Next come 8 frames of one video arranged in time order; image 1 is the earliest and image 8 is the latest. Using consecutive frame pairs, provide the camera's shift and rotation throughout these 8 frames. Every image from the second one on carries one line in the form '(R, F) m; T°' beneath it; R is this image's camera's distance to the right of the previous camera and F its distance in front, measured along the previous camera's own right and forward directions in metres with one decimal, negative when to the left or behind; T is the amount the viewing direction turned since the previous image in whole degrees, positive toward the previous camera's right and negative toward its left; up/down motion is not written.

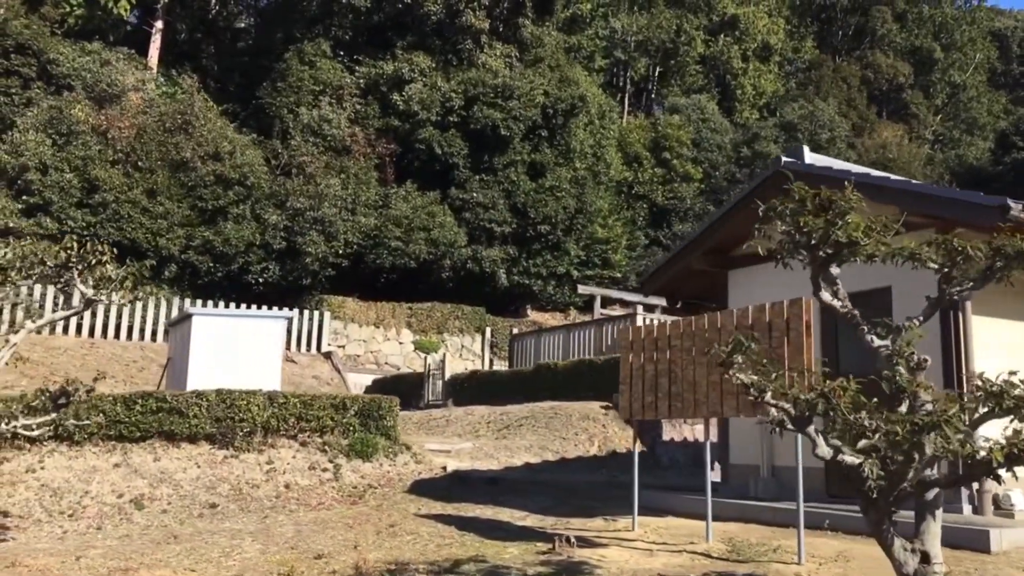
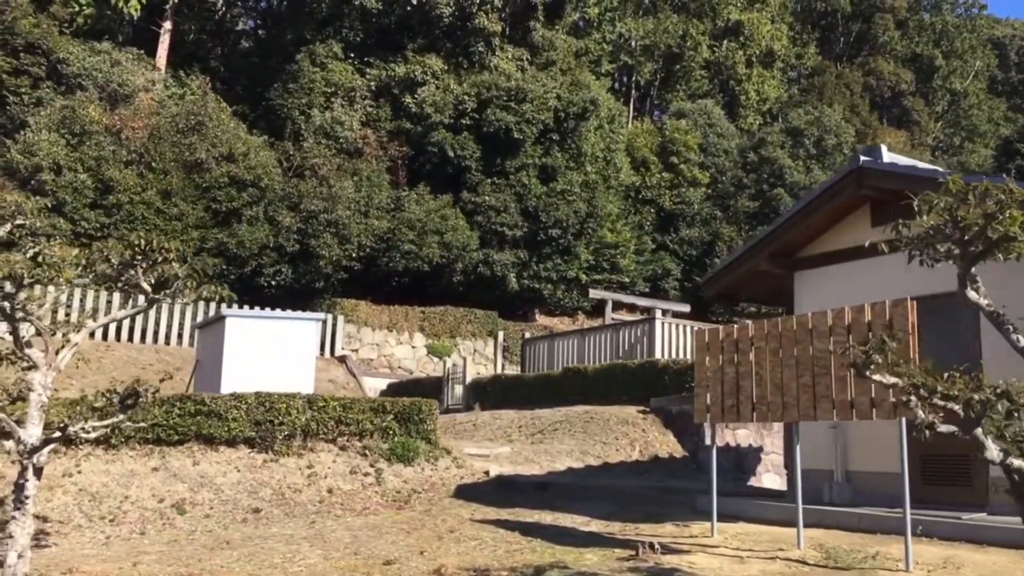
(-0.6, +0.1) m; +1°
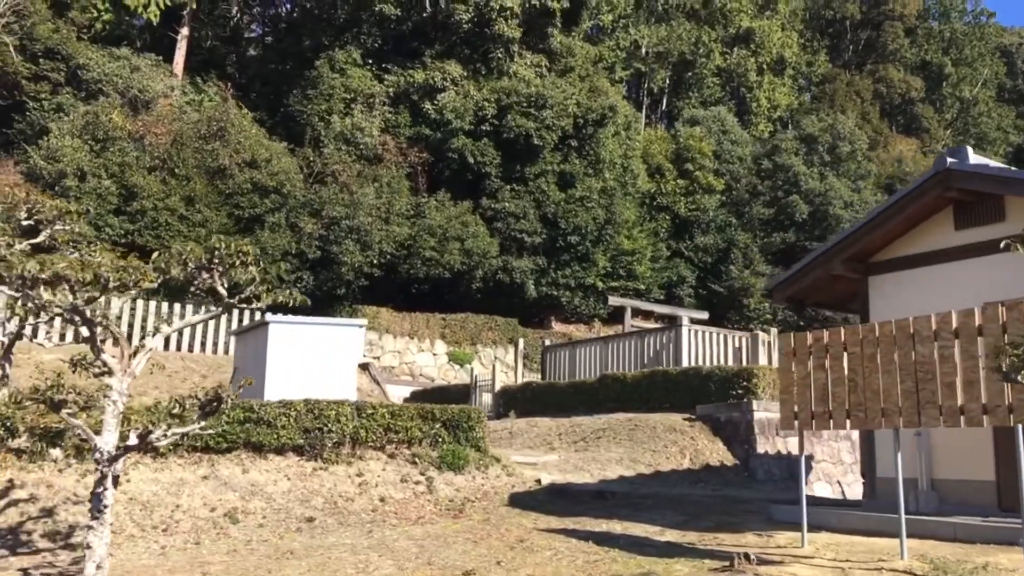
(-0.6, +0.1) m; 0°
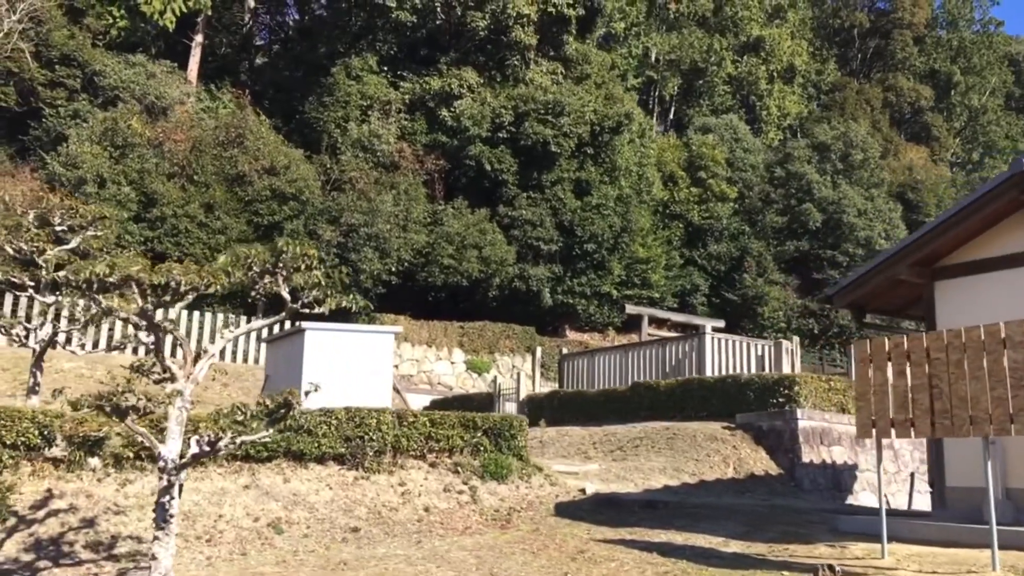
(-0.5, +0.1) m; 0°
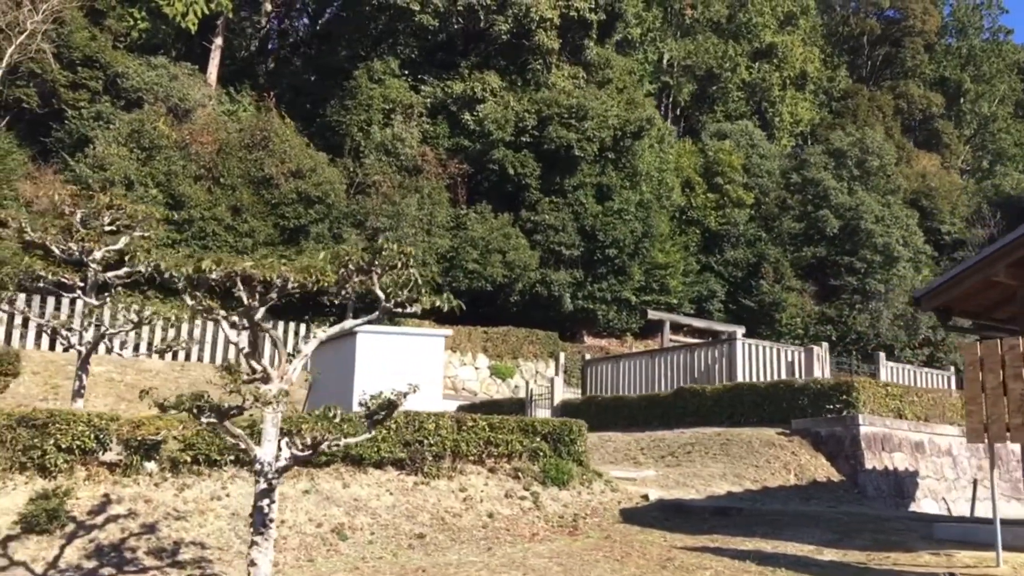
(-0.7, +0.2) m; 0°
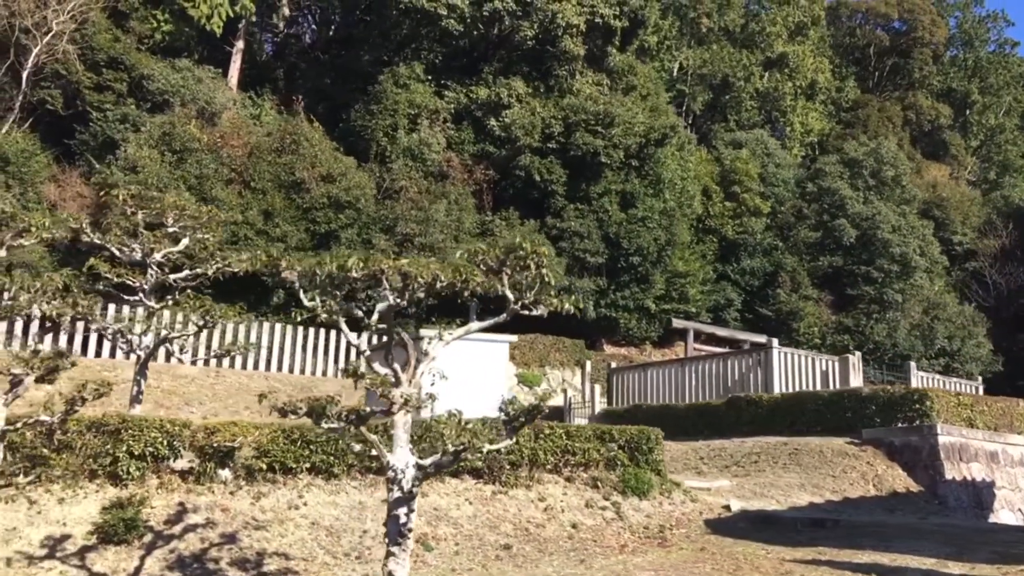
(-0.9, +0.2) m; +1°
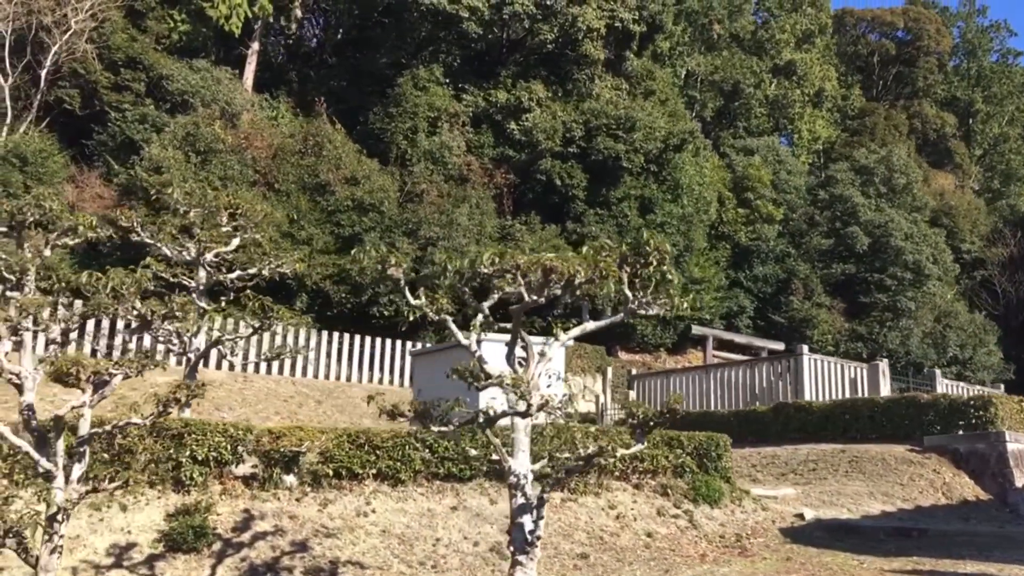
(-0.8, +0.2) m; +1°
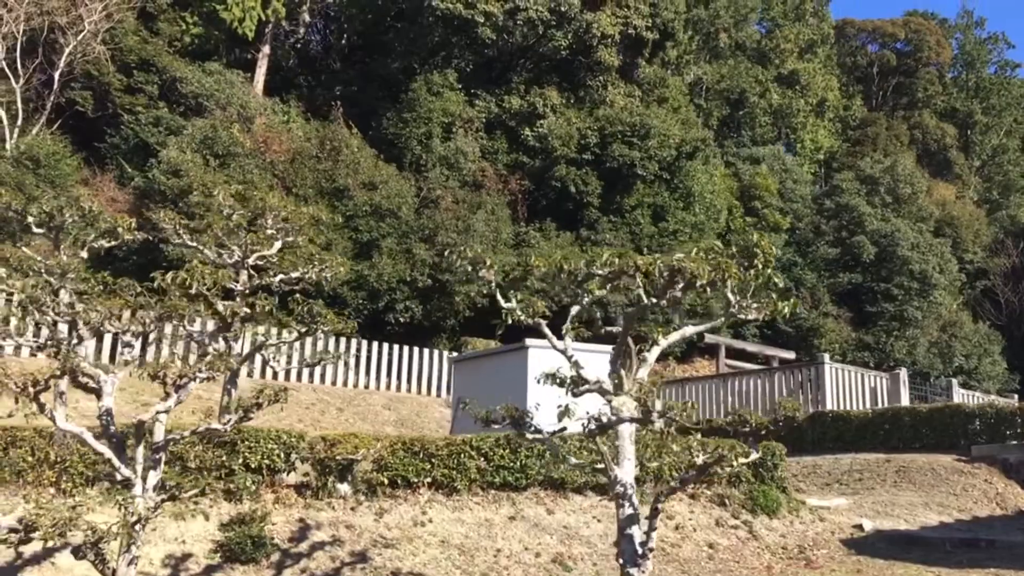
(-0.6, +0.2) m; +1°
